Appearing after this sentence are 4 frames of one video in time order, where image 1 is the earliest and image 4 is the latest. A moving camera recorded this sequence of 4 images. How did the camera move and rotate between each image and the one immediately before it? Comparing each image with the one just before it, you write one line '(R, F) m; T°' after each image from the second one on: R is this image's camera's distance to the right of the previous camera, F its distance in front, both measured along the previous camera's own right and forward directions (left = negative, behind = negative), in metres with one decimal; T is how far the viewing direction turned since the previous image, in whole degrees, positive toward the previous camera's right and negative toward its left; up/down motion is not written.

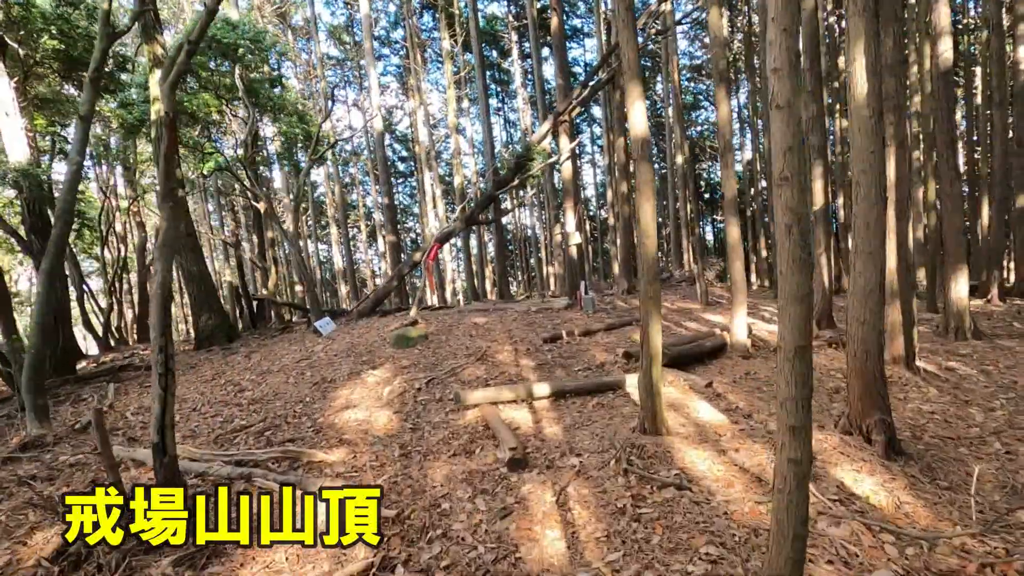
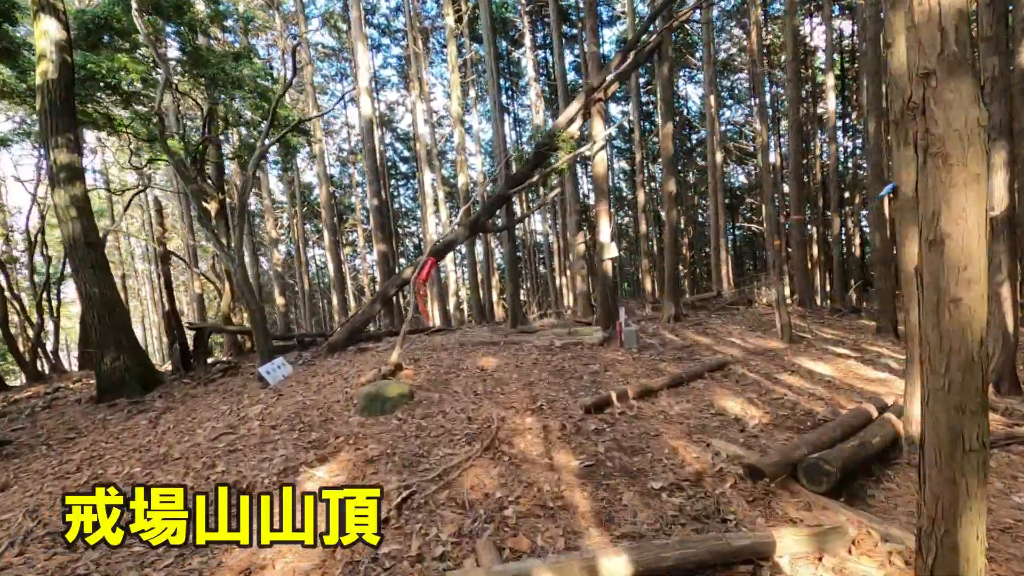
(-0.2, +2.9) m; -1°
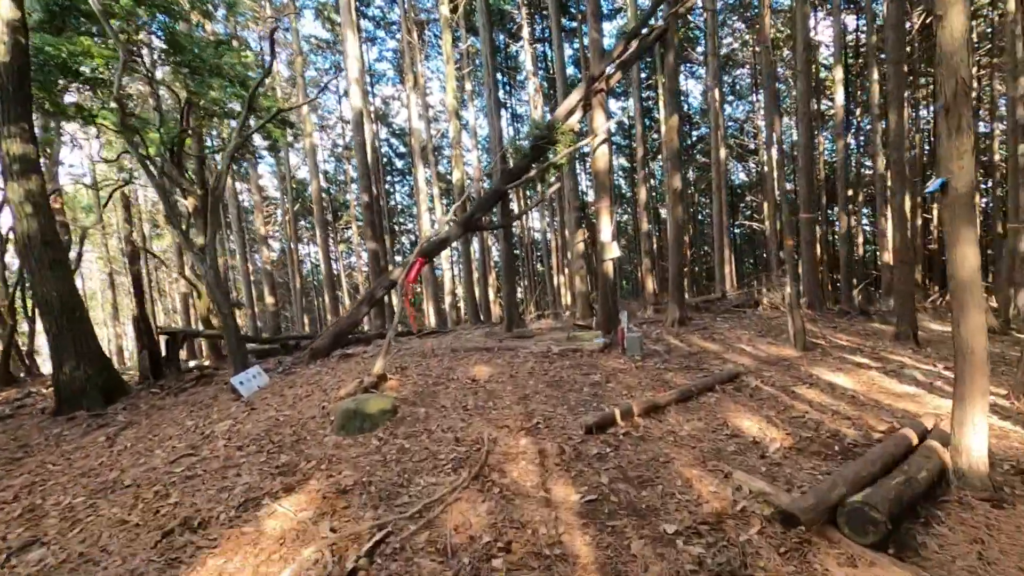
(0.0, +0.6) m; 0°
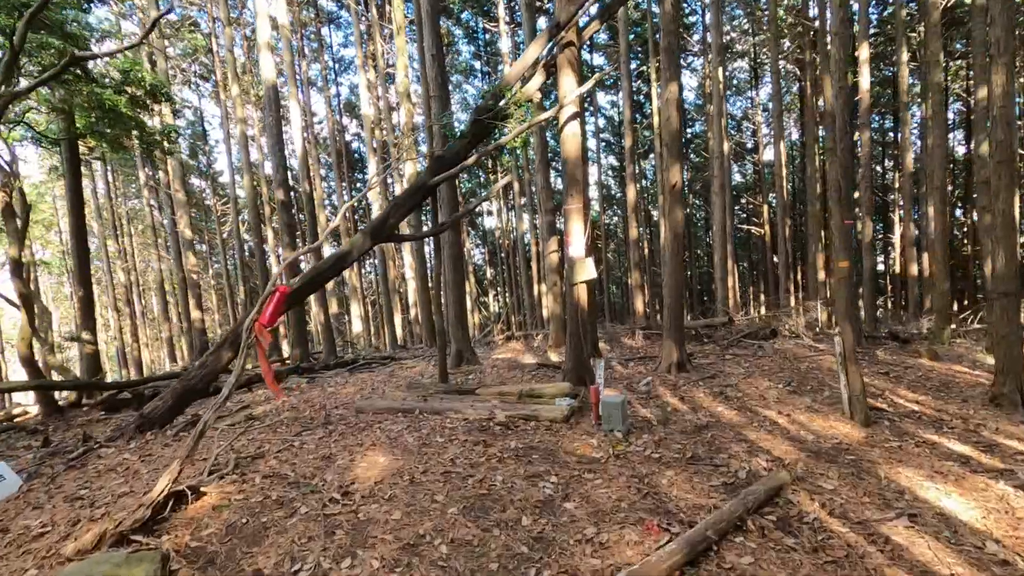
(+0.8, +2.8) m; +1°
